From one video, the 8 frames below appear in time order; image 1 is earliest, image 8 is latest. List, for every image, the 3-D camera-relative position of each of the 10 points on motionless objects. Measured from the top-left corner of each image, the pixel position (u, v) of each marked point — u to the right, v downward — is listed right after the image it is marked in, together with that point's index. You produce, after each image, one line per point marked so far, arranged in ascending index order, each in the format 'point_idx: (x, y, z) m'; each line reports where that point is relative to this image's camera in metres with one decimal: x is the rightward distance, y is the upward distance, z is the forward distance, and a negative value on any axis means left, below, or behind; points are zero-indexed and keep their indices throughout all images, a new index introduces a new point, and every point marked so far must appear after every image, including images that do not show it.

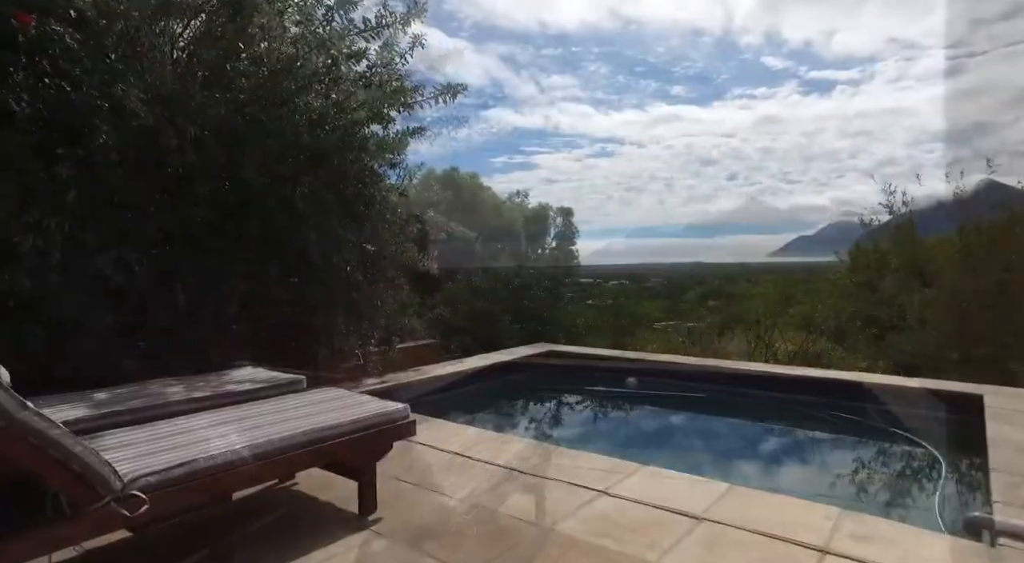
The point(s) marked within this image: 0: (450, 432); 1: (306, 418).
0: (-0.3, -0.8, +3.1) m
1: (-0.7, -0.5, +2.0) m
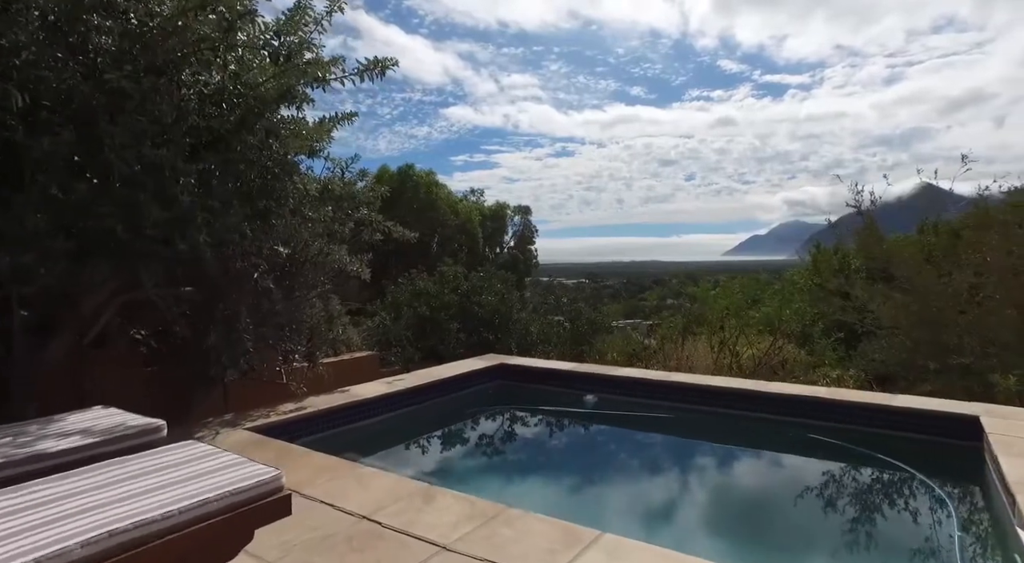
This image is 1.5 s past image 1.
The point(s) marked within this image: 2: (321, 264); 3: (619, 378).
0: (-0.6, -0.9, +2.4) m
1: (-1.0, -0.5, +1.4) m
2: (-1.4, +0.1, +4.3) m
3: (+0.9, -0.8, +4.8) m
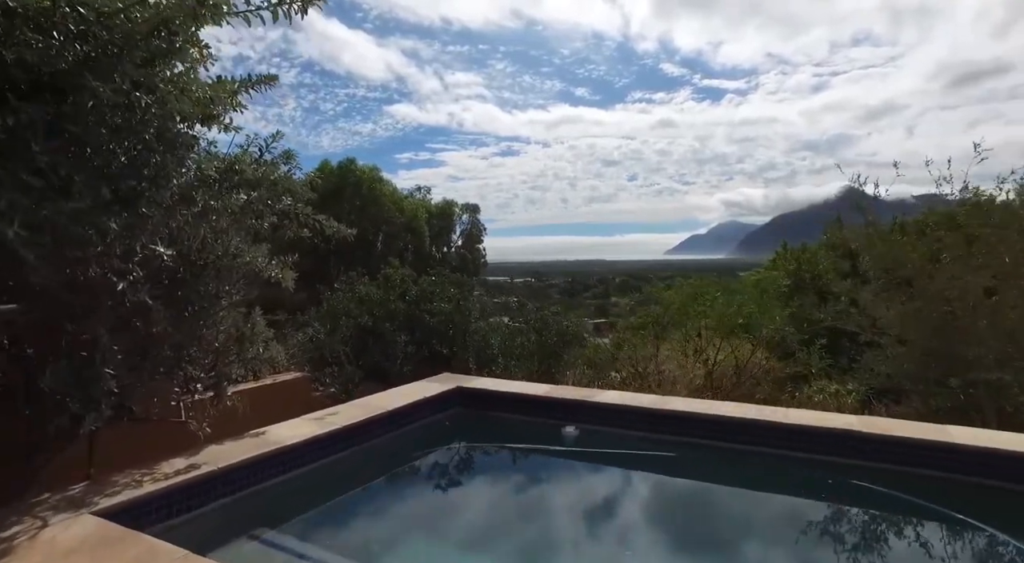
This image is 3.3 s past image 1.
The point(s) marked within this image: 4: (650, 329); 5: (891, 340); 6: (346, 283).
0: (-0.7, -0.9, +1.5) m
1: (-0.9, -0.6, +0.4) m
2: (-1.6, +0.1, +3.2) m
3: (+0.6, -0.9, +4.0) m
4: (+1.7, -0.6, +7.1) m
5: (+3.3, -0.5, +5.0) m
6: (-1.9, 0.0, +6.6) m
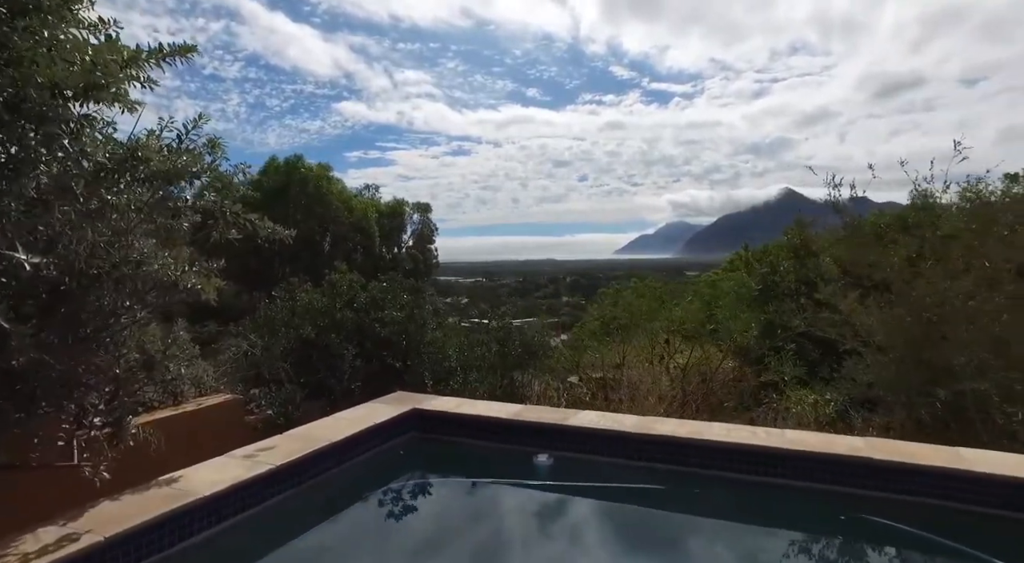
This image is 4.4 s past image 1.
0: (-0.7, -1.0, +1.0) m
1: (-0.8, -0.7, -0.2) m
2: (-1.7, 0.0, +2.6) m
3: (+0.4, -0.9, +3.6) m
4: (+1.2, -0.6, +6.8) m
5: (+3.0, -0.6, +4.8) m
6: (-2.3, -0.1, +5.9) m
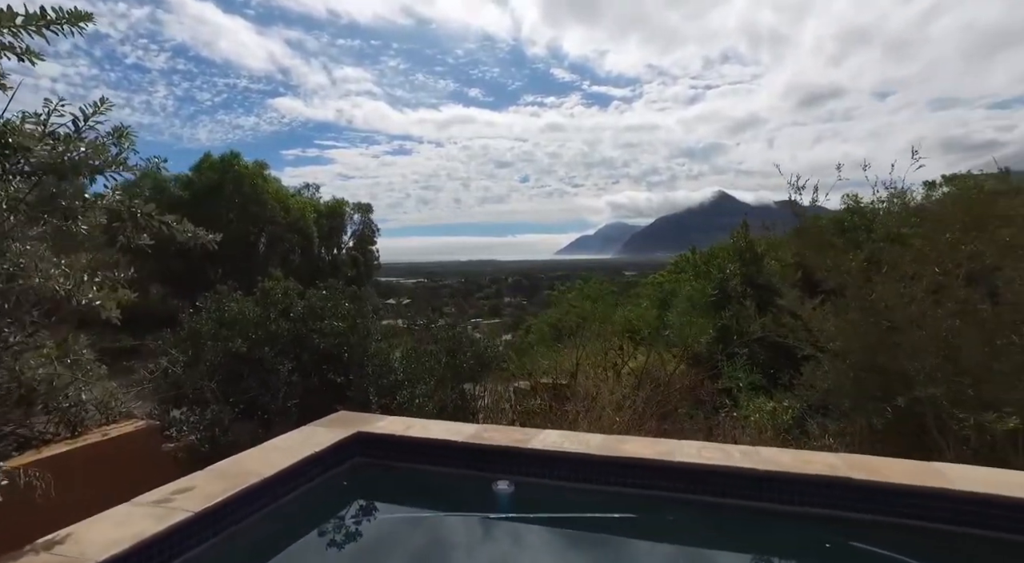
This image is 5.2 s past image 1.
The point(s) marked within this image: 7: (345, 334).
0: (-0.7, -1.1, +0.6) m
1: (-0.7, -0.7, -0.5) m
2: (-1.9, -0.1, +2.1) m
3: (+0.2, -1.0, +3.3) m
4: (+0.6, -0.7, +6.6) m
5: (+2.6, -0.6, +4.8) m
6: (-2.8, -0.2, +5.4) m
7: (-1.4, -0.5, +5.0) m
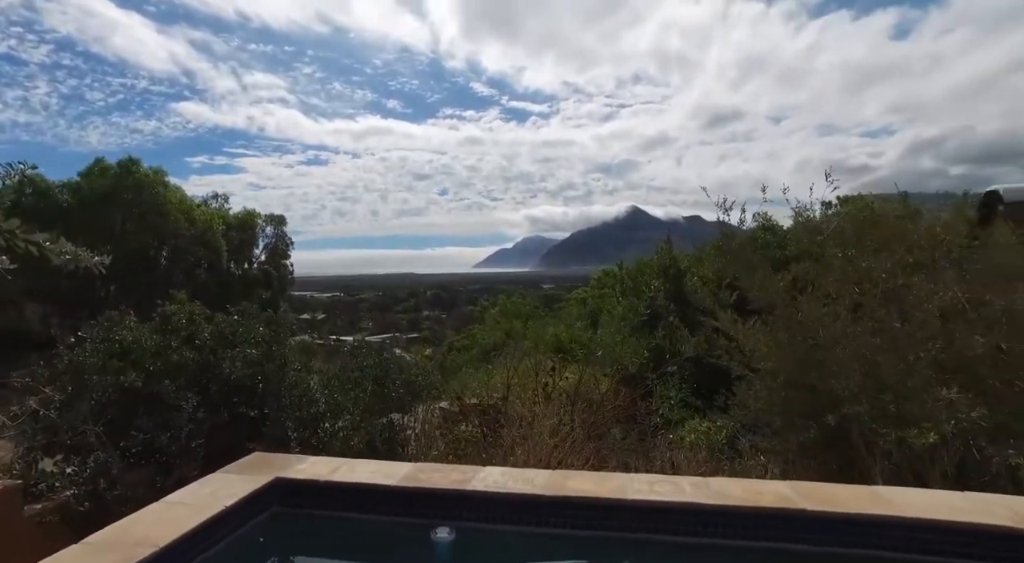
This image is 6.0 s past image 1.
0: (-0.6, -1.1, +0.3) m
1: (-0.5, -0.8, -0.9) m
2: (-2.0, -0.2, +1.7) m
3: (-0.1, -1.1, +3.1) m
4: (-0.2, -0.9, +6.4) m
5: (+2.1, -0.8, +4.9) m
6: (-3.4, -0.4, +4.7) m
7: (-2.0, -0.6, +4.6) m
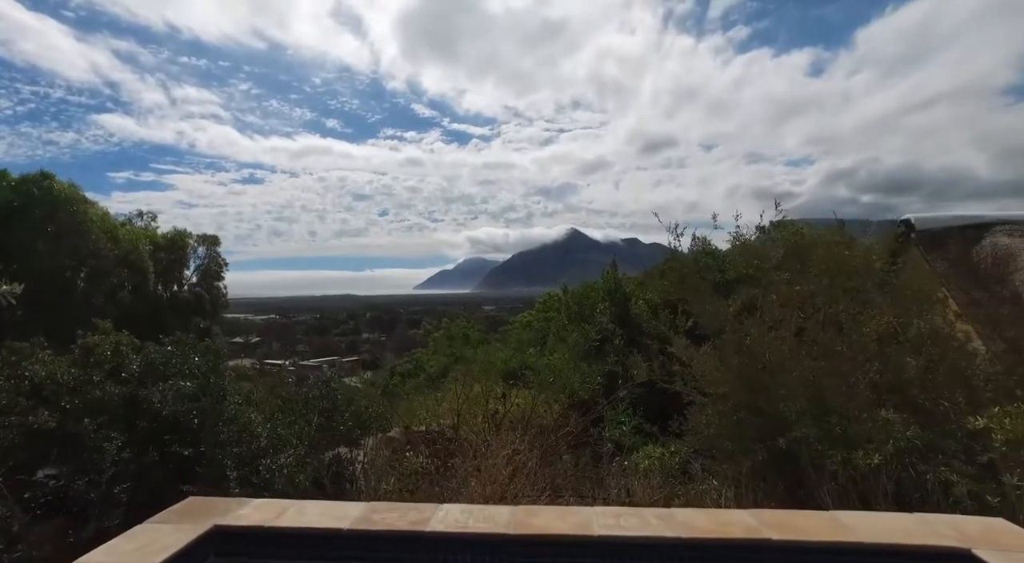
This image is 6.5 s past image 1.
0: (-0.5, -1.2, +0.1) m
1: (-0.3, -0.8, -1.0) m
2: (-2.1, -0.3, +1.4) m
3: (-0.3, -1.3, +2.9) m
4: (-0.7, -1.2, +6.2) m
5: (+1.7, -1.0, +4.9) m
6: (-3.7, -0.6, +4.3) m
7: (-2.3, -0.9, +4.3) m
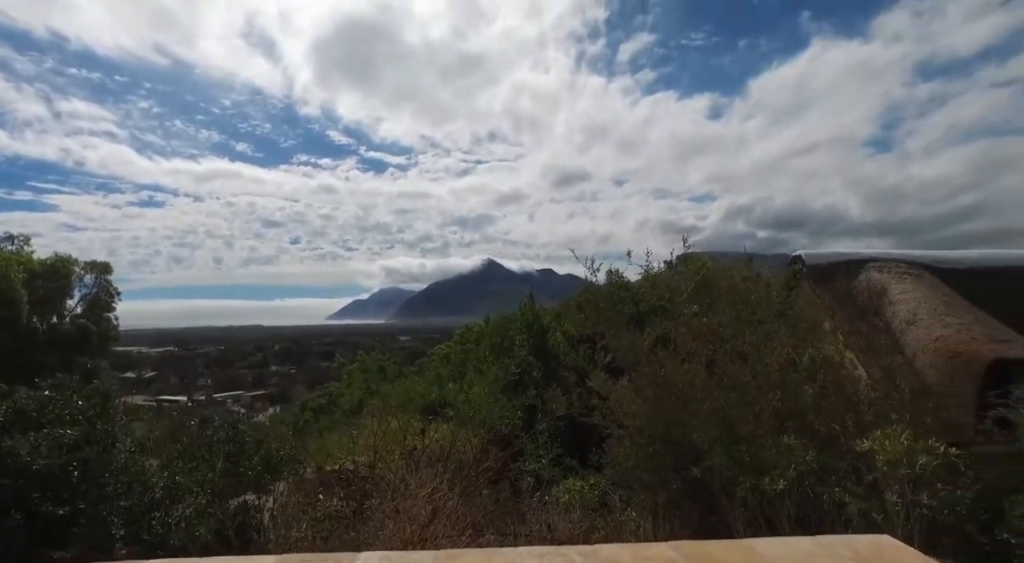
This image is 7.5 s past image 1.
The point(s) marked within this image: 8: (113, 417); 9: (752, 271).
0: (-0.5, -1.2, -0.1) m
1: (-0.1, -0.8, -1.1) m
2: (-2.2, -0.4, +1.0) m
3: (-0.7, -1.5, +2.8) m
4: (-1.5, -1.5, +6.0) m
5: (+1.0, -1.3, +5.1) m
6: (-4.3, -0.8, +3.7) m
7: (-2.9, -1.1, +3.8) m
8: (-3.0, -1.0, +4.3) m
9: (+2.4, +0.1, +6.0) m
